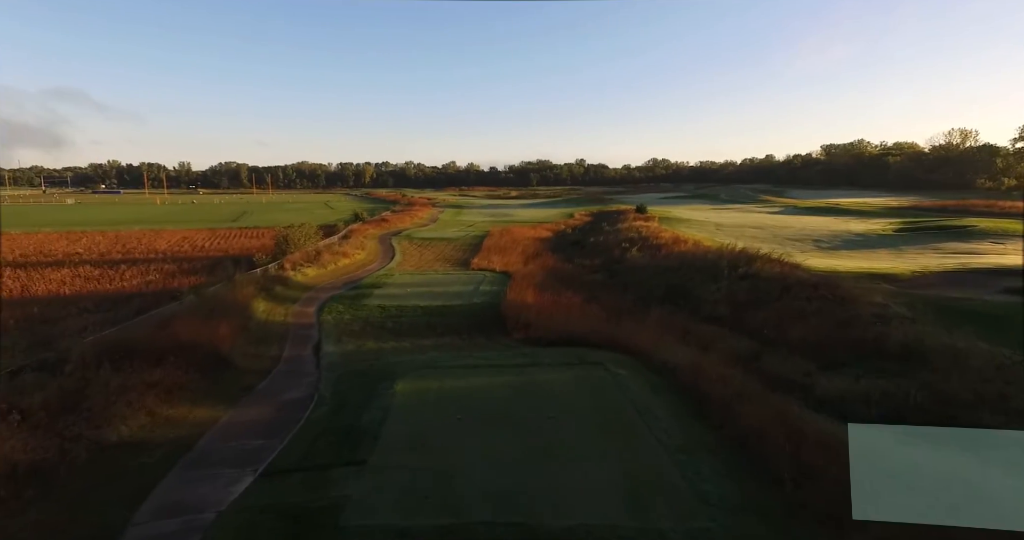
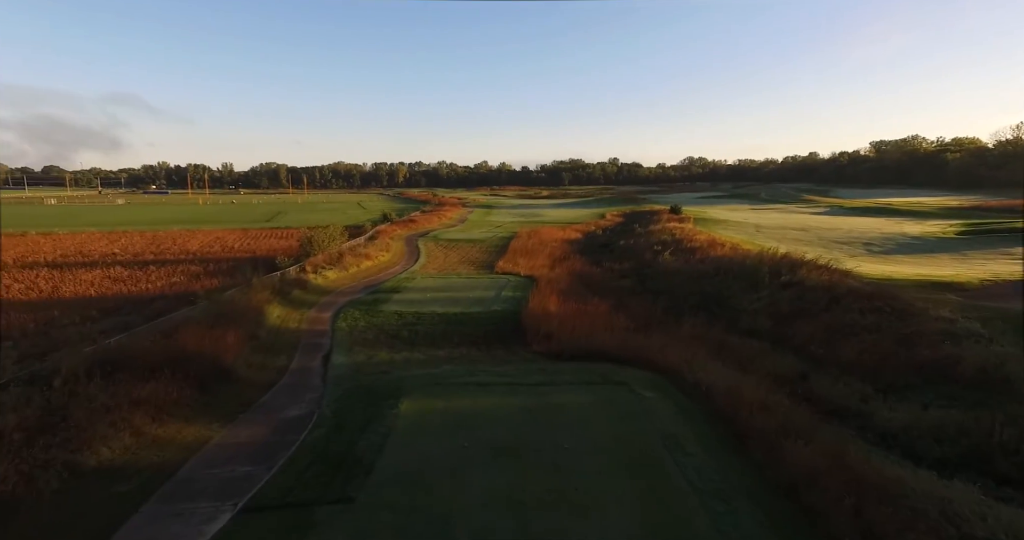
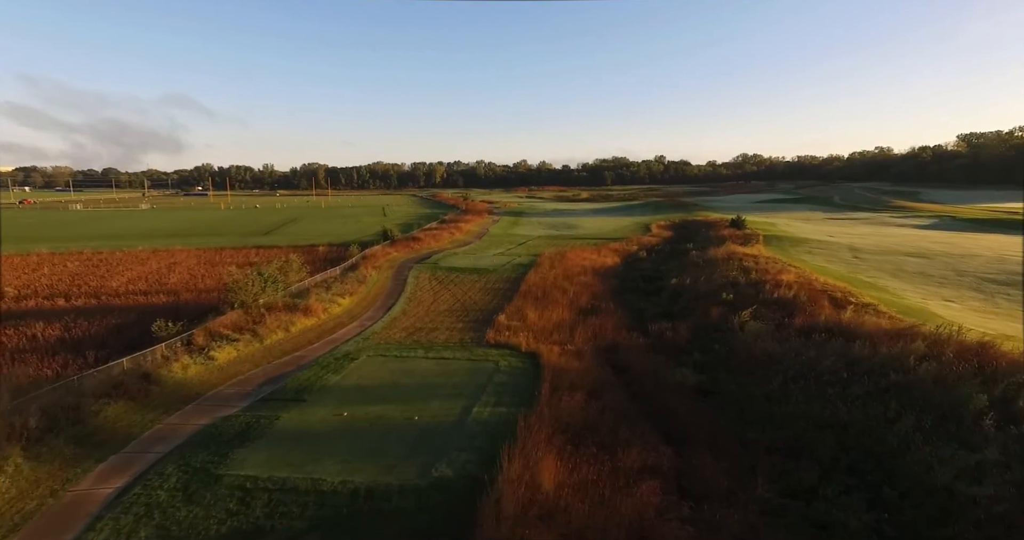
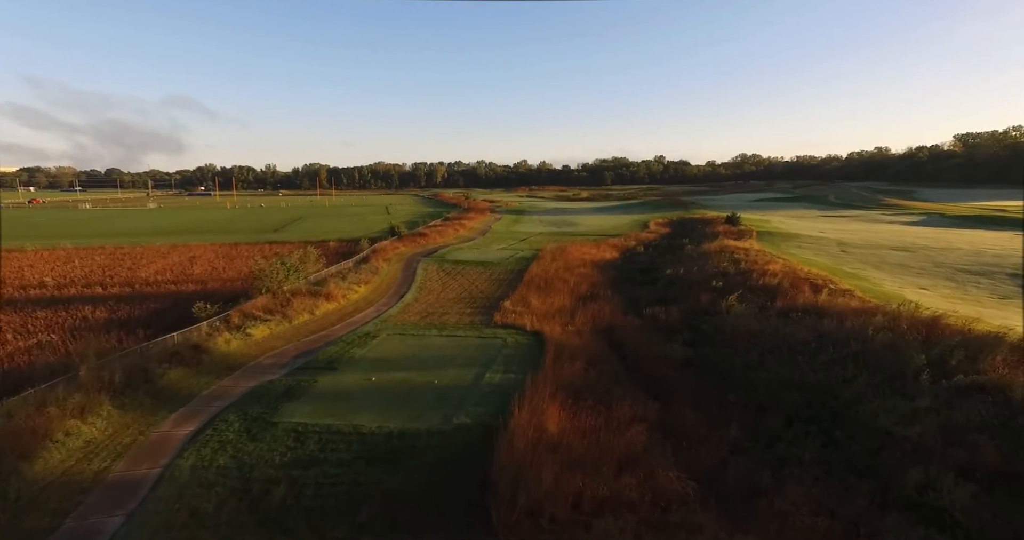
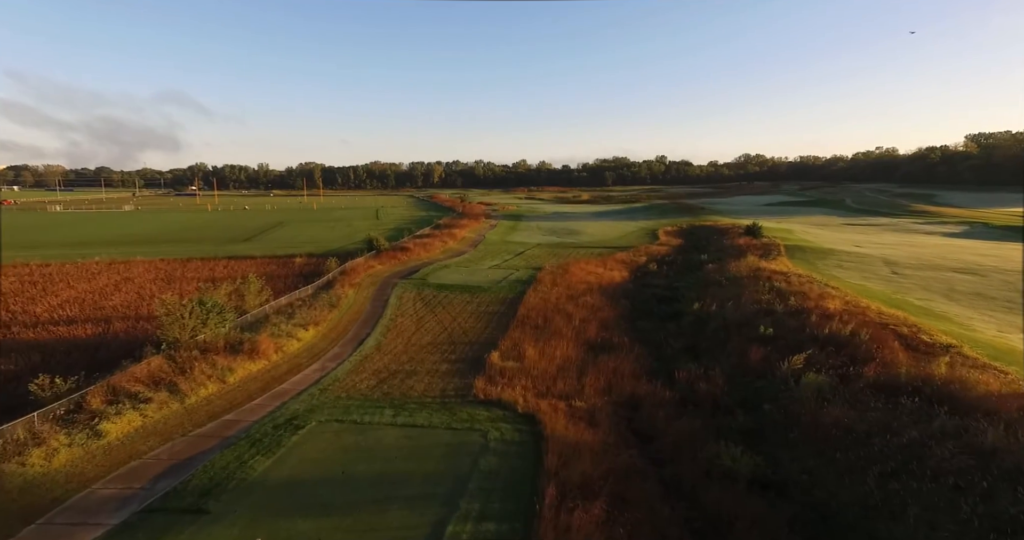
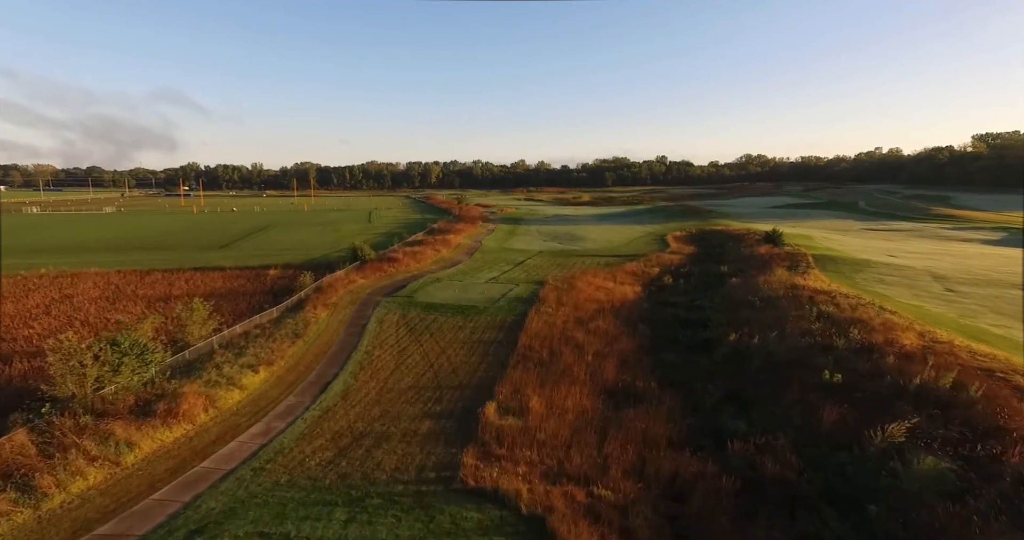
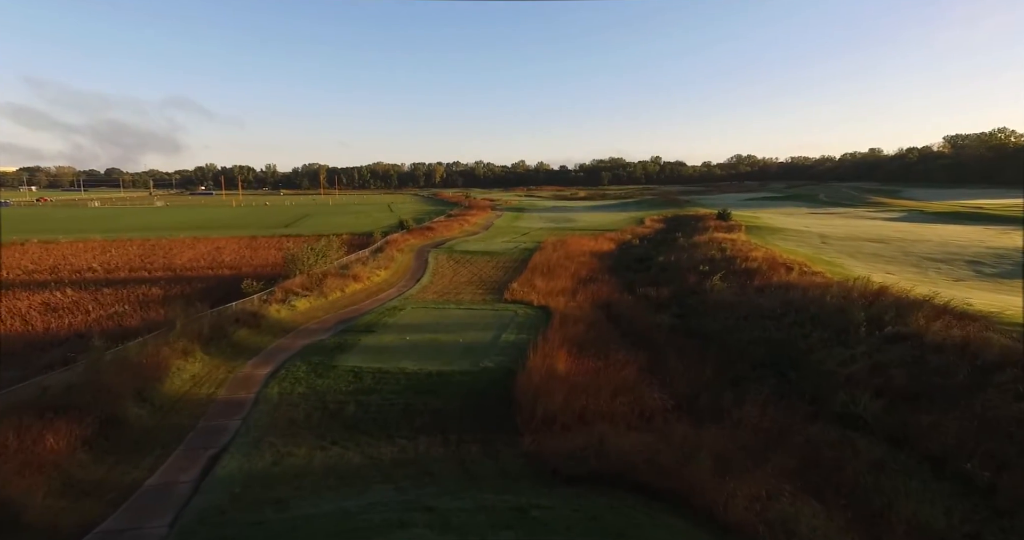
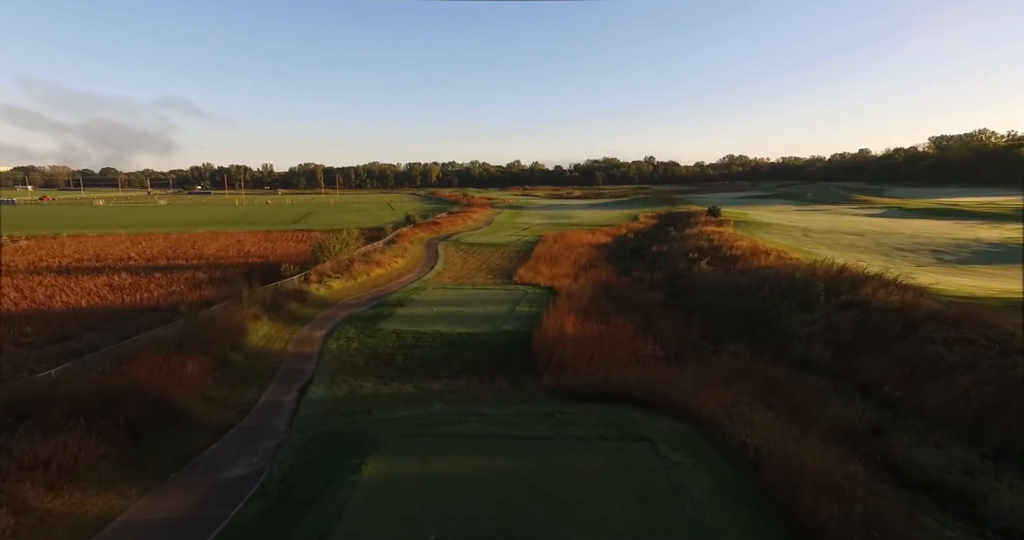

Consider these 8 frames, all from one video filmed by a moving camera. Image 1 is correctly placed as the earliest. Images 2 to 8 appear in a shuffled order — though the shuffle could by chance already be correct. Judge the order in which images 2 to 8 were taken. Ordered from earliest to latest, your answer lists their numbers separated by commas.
2, 8, 7, 4, 3, 5, 6
